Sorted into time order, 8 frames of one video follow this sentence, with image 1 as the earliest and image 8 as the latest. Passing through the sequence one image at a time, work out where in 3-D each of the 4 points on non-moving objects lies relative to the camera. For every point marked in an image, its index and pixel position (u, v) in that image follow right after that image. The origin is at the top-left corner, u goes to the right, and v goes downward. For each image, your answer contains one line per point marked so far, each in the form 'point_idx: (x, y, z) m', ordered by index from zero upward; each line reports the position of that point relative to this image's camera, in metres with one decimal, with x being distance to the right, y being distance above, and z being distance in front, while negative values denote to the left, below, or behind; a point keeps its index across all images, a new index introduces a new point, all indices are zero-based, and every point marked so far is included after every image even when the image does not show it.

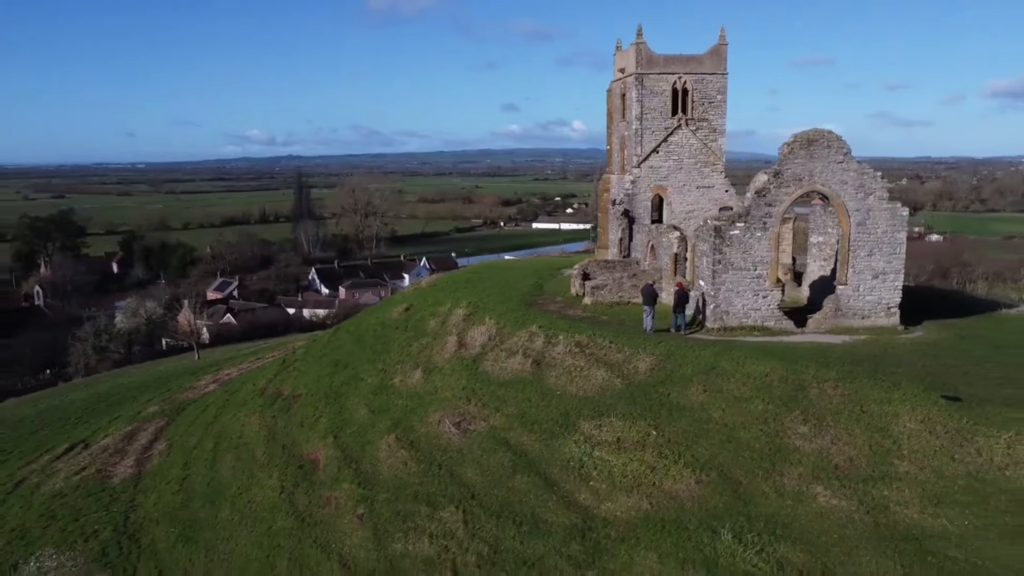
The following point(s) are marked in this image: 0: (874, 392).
0: (+6.9, -2.0, +15.2) m
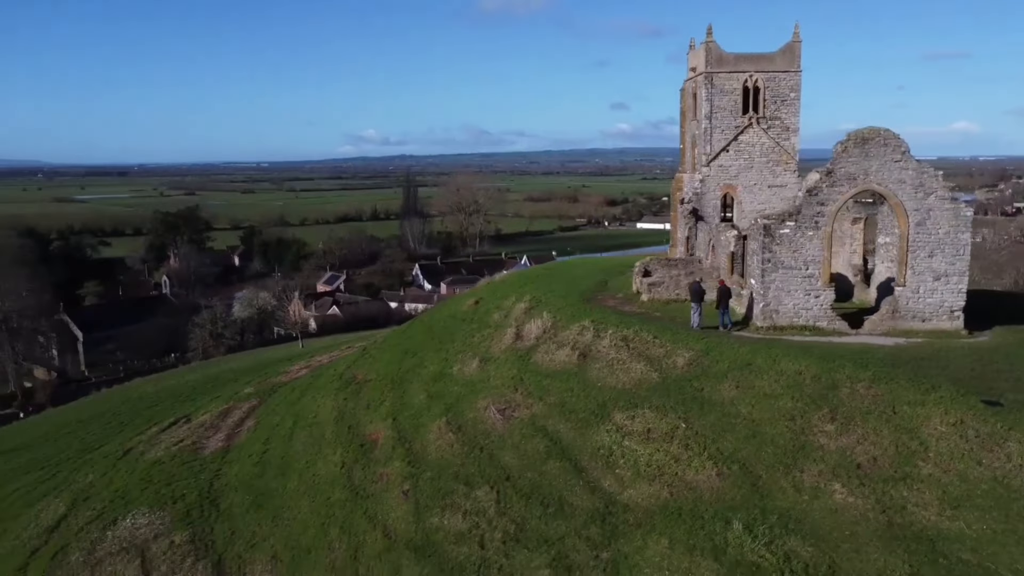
0: (+7.5, -2.0, +15.0) m
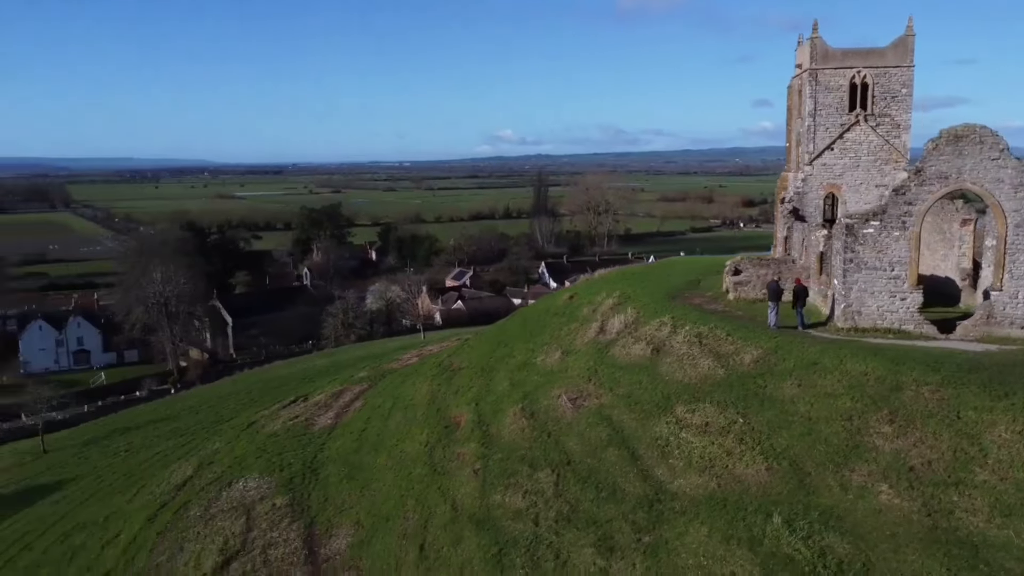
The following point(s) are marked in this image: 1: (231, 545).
0: (+8.5, -2.0, +14.5) m
1: (-7.1, -6.5, +19.9) m
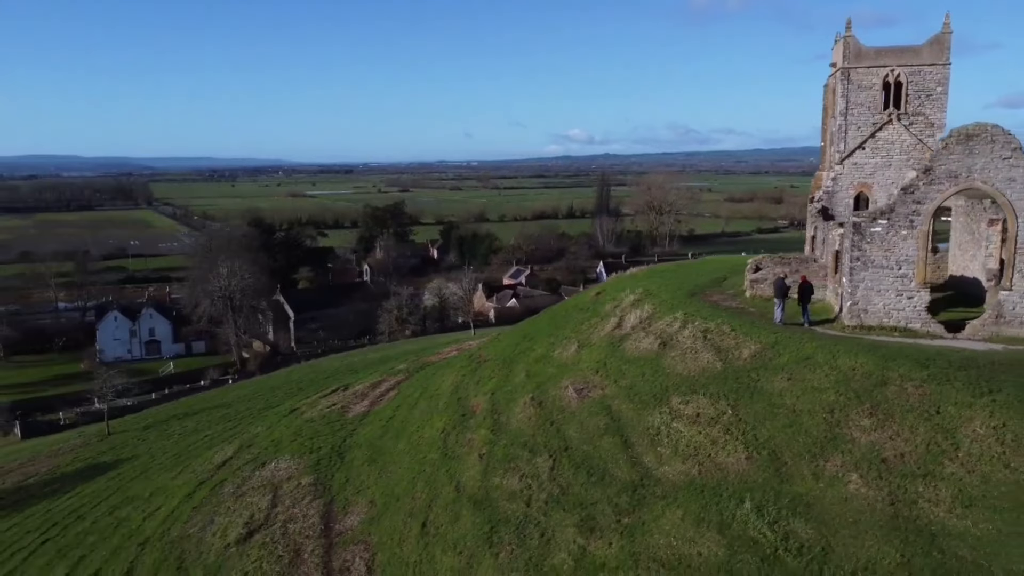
0: (+8.2, -2.0, +14.7) m
1: (-6.9, -6.2, +21.3) m
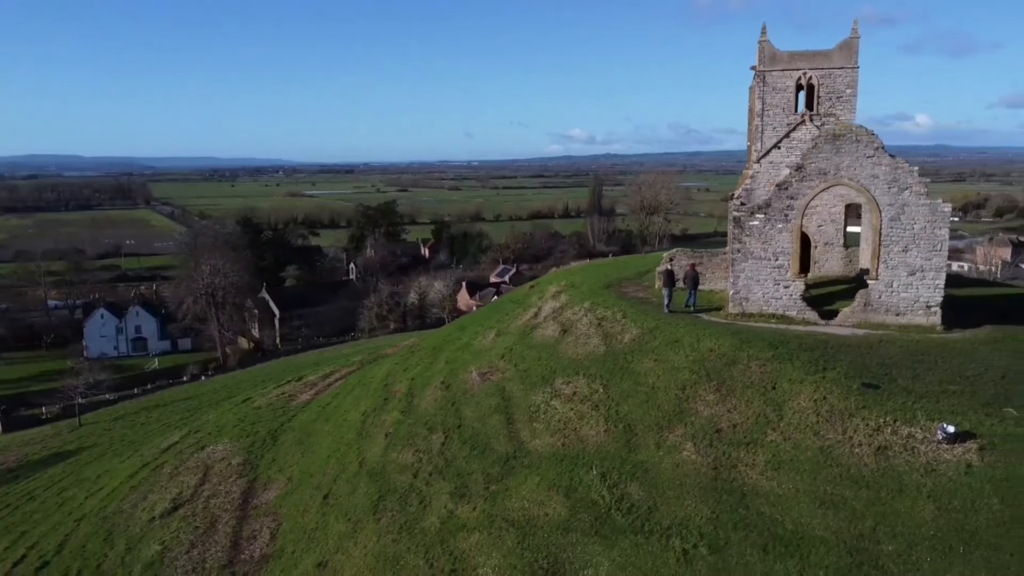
0: (+5.7, -1.7, +16.1) m
1: (-9.4, -5.9, +22.7) m
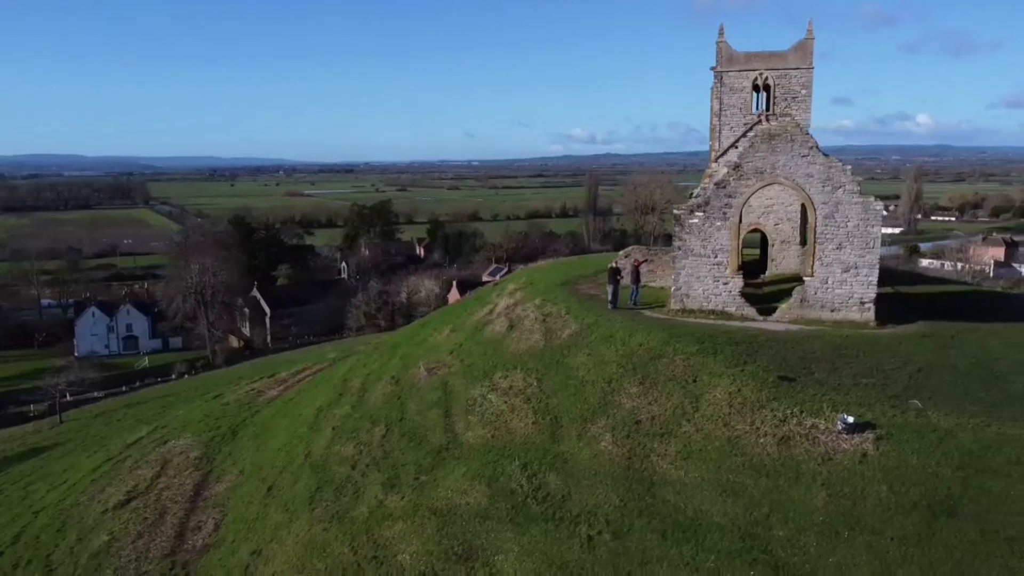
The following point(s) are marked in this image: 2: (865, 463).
0: (+4.2, -1.6, +16.5) m
1: (-10.9, -5.8, +23.1) m
2: (+5.8, -2.9, +13.0) m
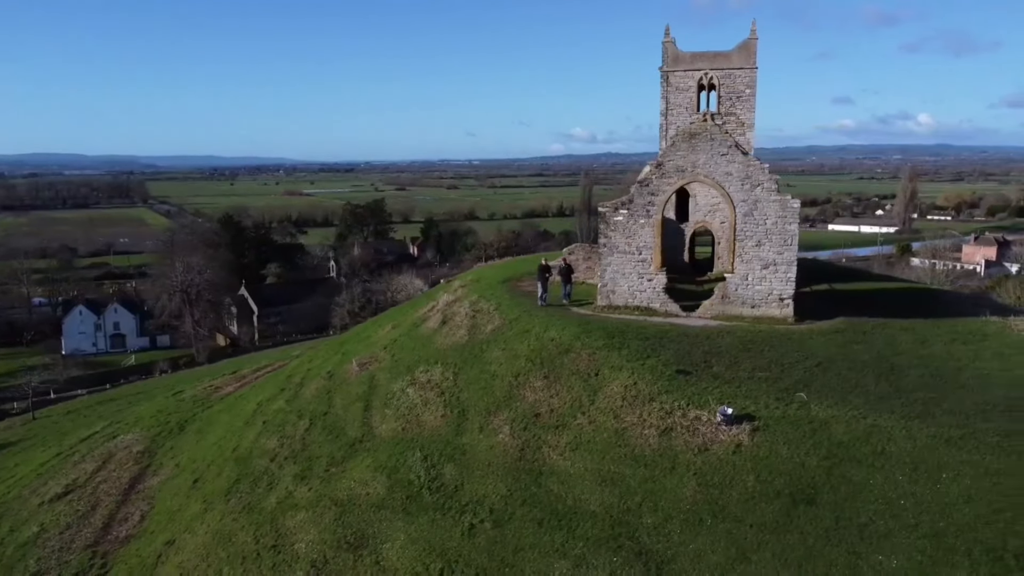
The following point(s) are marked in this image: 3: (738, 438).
0: (+2.3, -1.5, +16.8) m
1: (-12.8, -5.7, +23.5) m
2: (+3.8, -2.8, +13.4) m
3: (+3.9, -2.6, +13.6) m
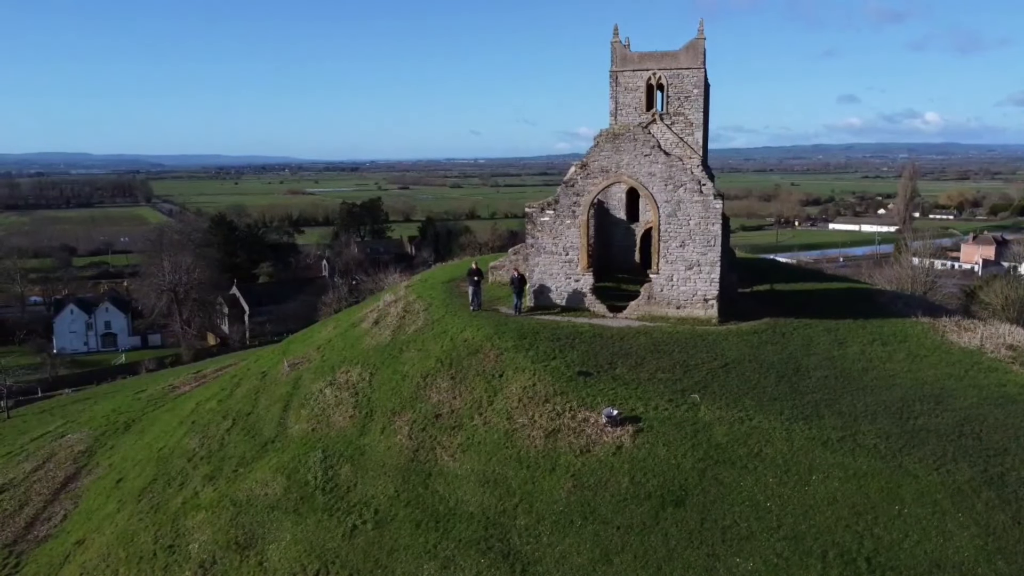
0: (+0.3, -1.5, +16.8) m
1: (-14.8, -5.7, +23.6) m
2: (+1.8, -2.8, +13.4) m
3: (+1.9, -2.6, +13.6) m
